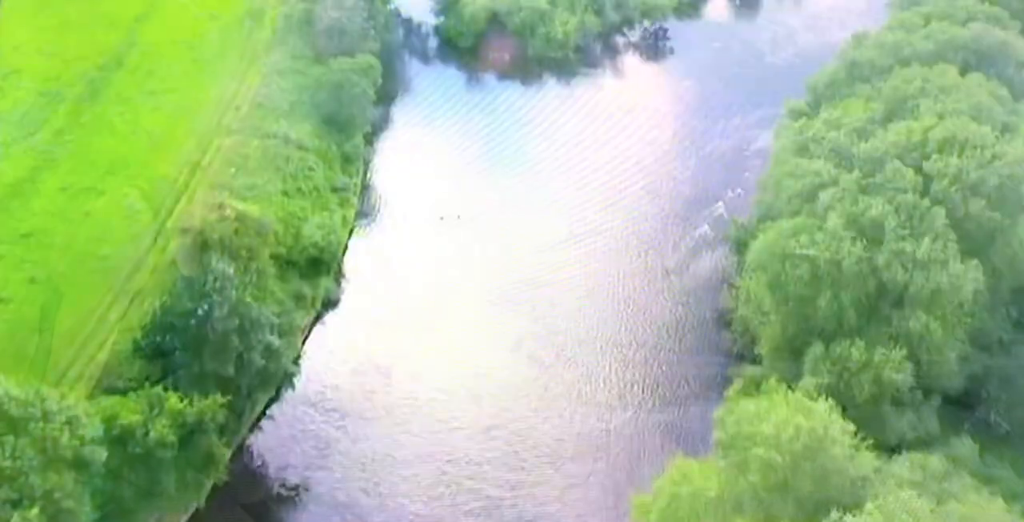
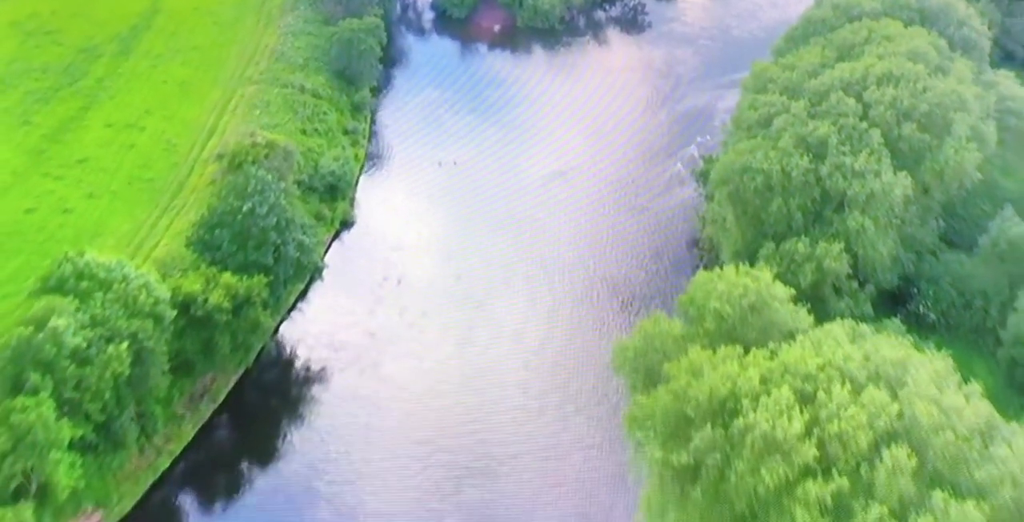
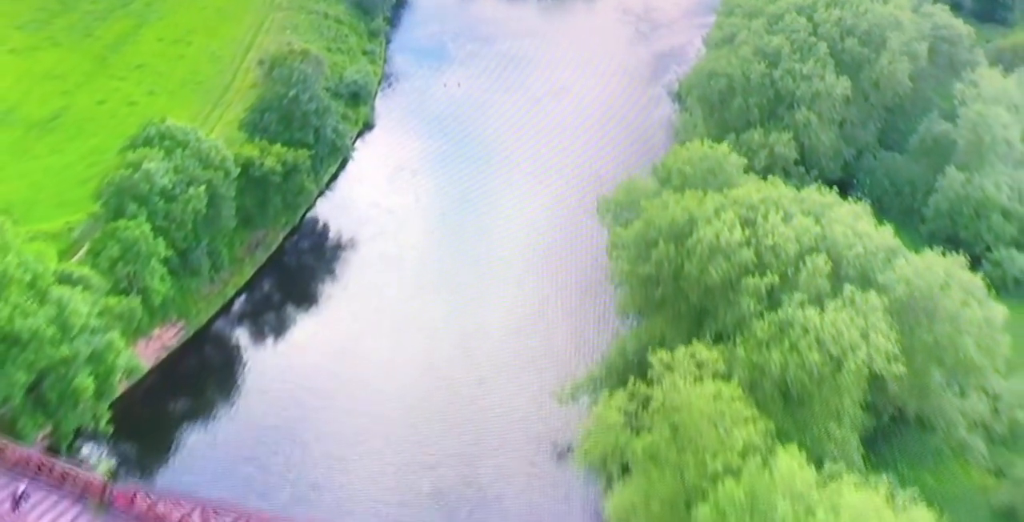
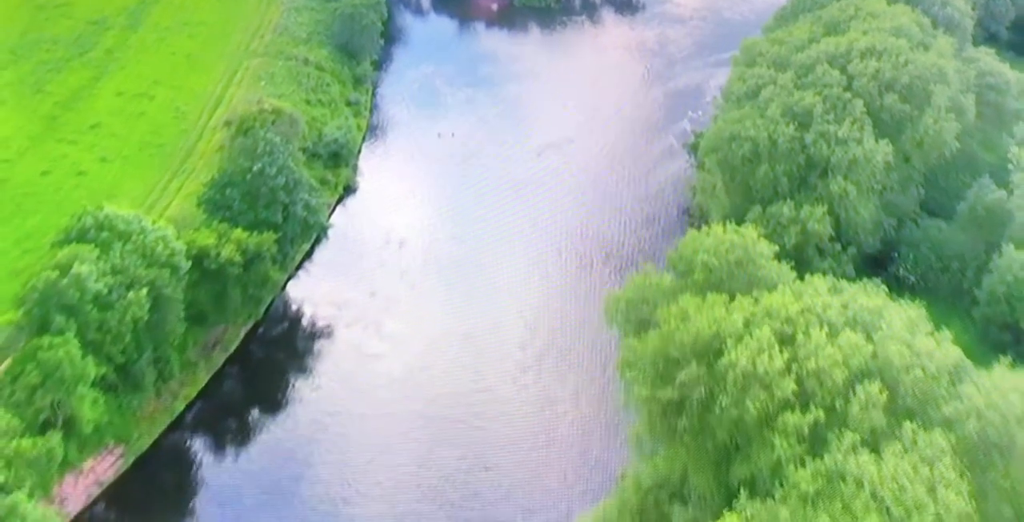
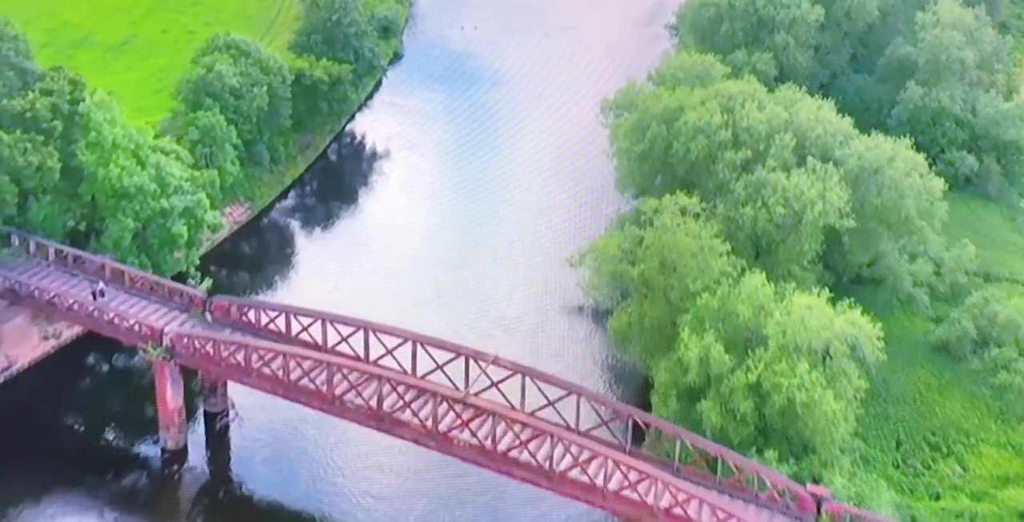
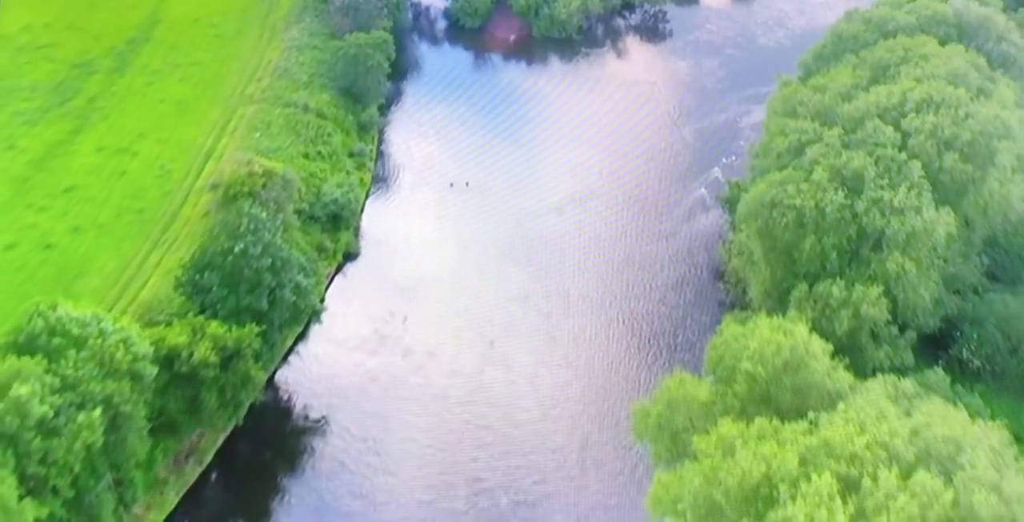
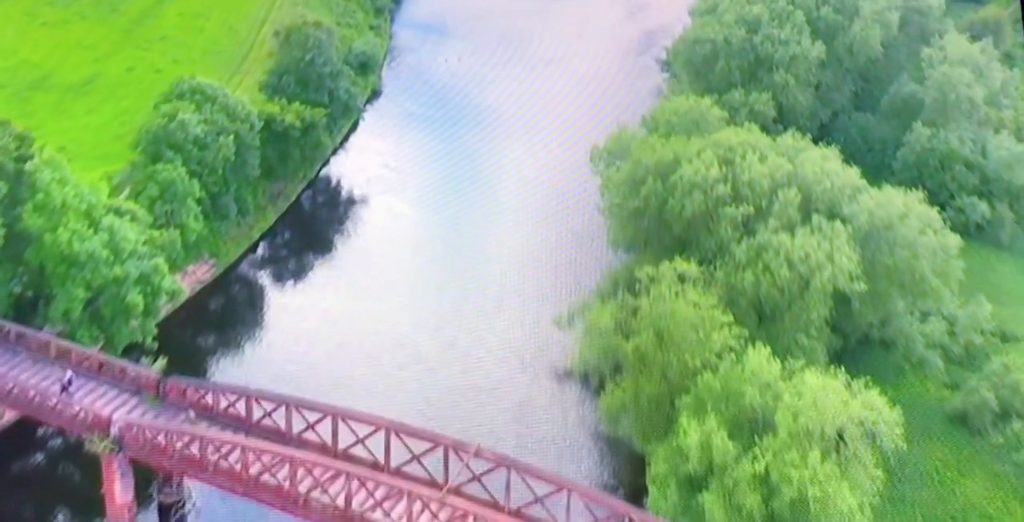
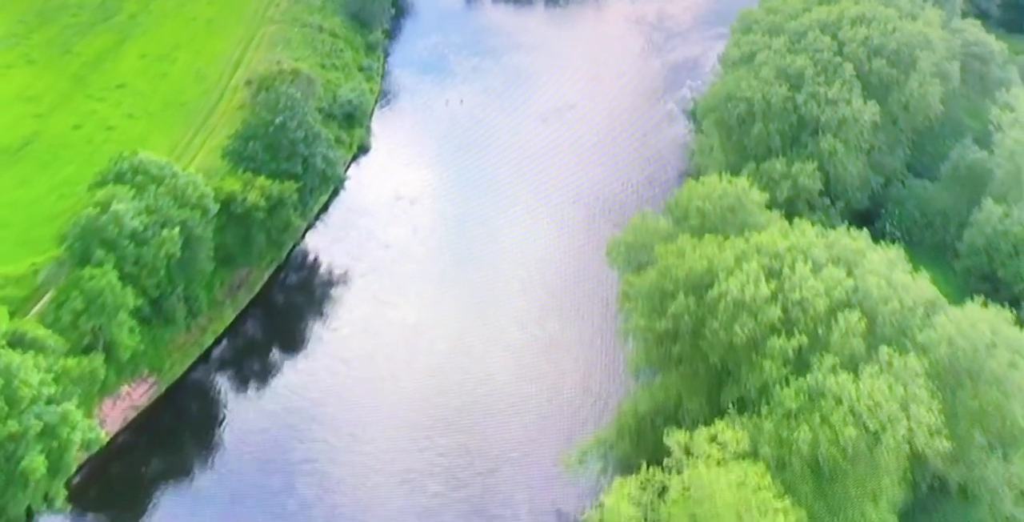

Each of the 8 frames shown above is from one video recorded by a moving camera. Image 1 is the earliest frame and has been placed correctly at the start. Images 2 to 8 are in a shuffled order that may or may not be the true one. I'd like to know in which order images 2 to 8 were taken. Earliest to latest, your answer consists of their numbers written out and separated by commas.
6, 2, 4, 8, 3, 7, 5
